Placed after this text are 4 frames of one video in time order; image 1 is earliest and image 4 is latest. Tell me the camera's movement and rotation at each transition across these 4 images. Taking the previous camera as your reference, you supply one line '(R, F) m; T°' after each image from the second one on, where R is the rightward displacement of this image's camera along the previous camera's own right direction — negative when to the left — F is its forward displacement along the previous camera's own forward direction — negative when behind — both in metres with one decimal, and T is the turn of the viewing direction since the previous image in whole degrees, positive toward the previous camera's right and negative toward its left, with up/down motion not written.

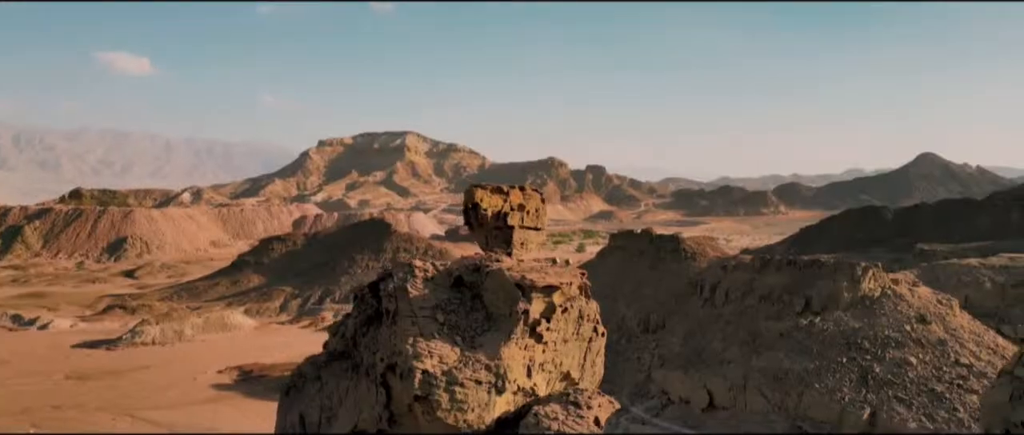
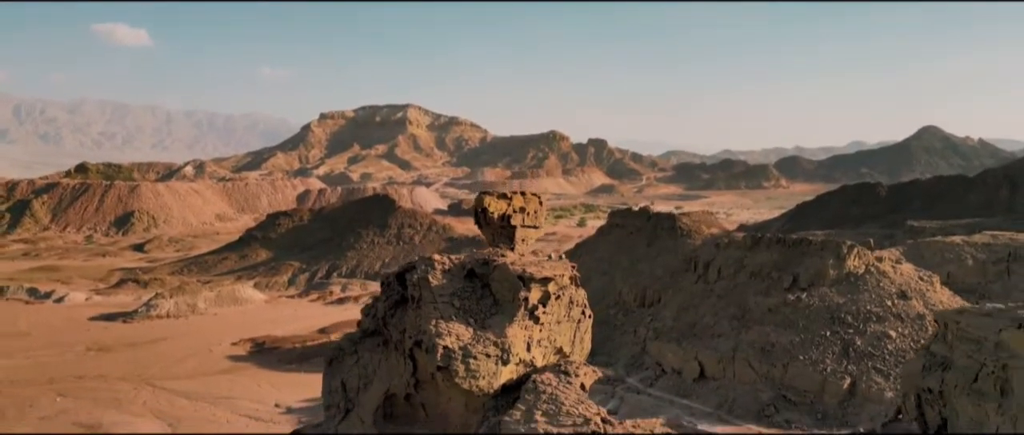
(0.0, -0.6) m; 0°
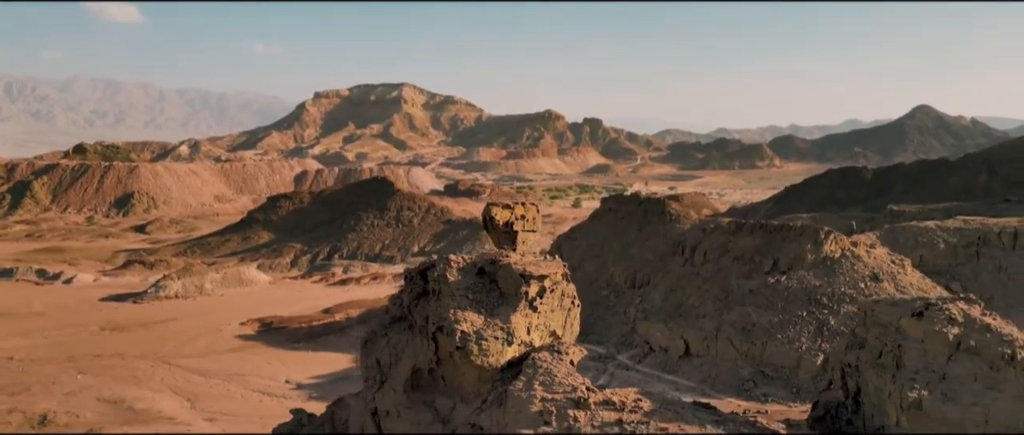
(0.0, -0.8) m; 0°
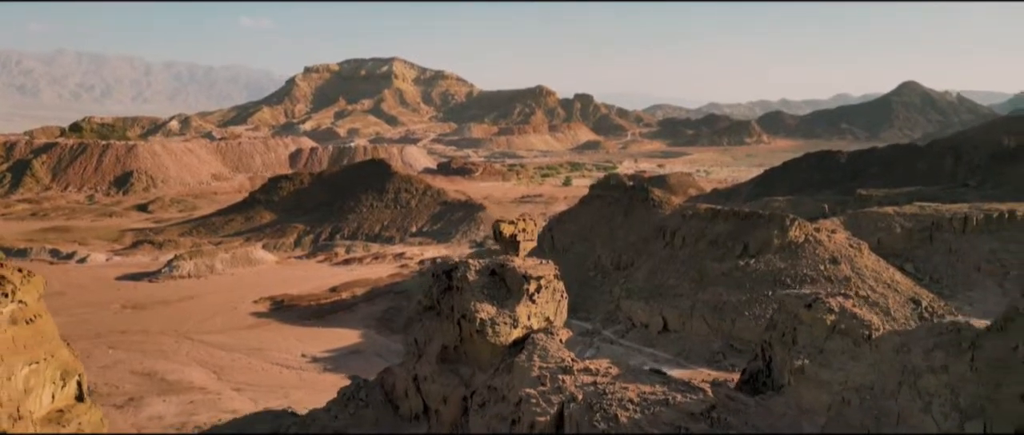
(-0.1, -1.5) m; +1°
